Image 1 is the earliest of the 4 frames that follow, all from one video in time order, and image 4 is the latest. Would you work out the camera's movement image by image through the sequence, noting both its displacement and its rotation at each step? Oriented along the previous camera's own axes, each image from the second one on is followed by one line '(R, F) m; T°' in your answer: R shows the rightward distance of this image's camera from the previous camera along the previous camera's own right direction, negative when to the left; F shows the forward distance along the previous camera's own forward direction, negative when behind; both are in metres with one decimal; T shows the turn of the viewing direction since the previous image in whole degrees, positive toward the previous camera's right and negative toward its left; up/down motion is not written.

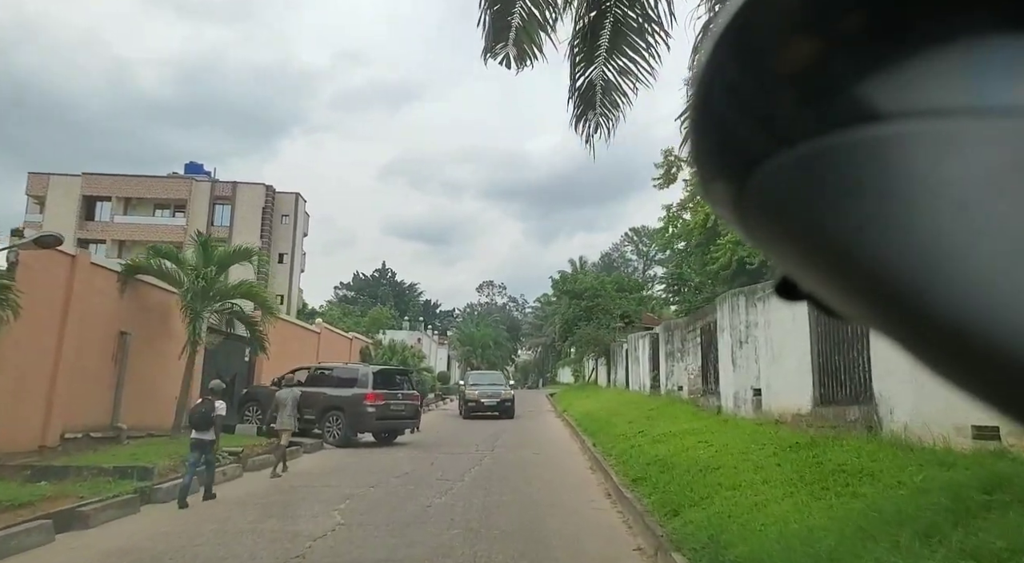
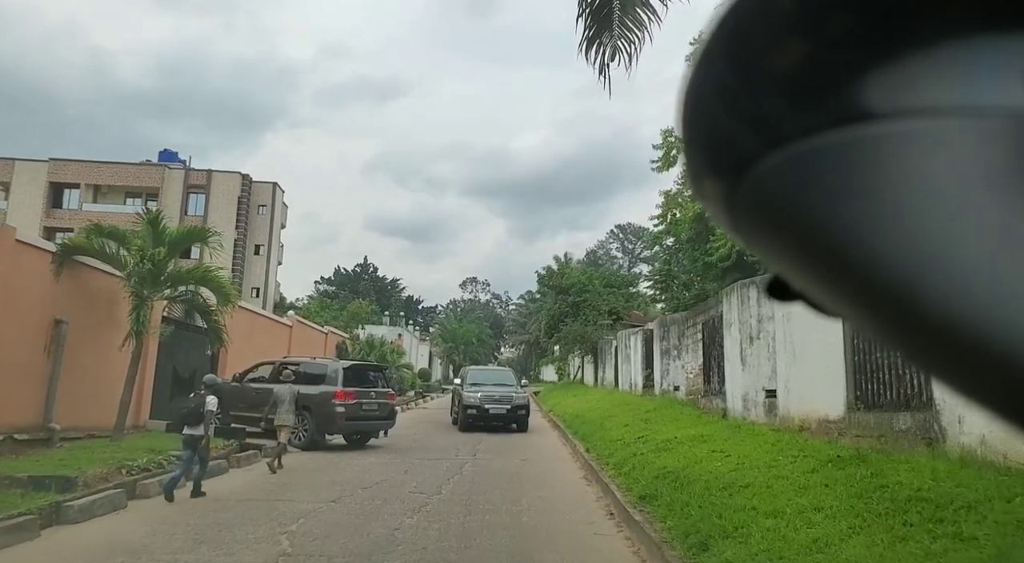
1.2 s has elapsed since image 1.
(0.0, +0.9) m; +1°
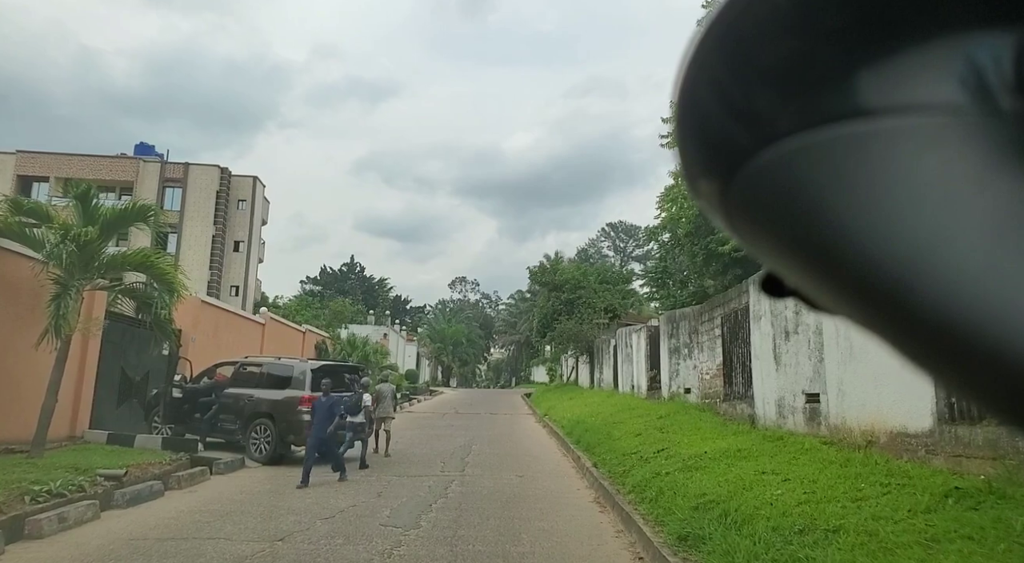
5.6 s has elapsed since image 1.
(-0.1, +1.1) m; +1°
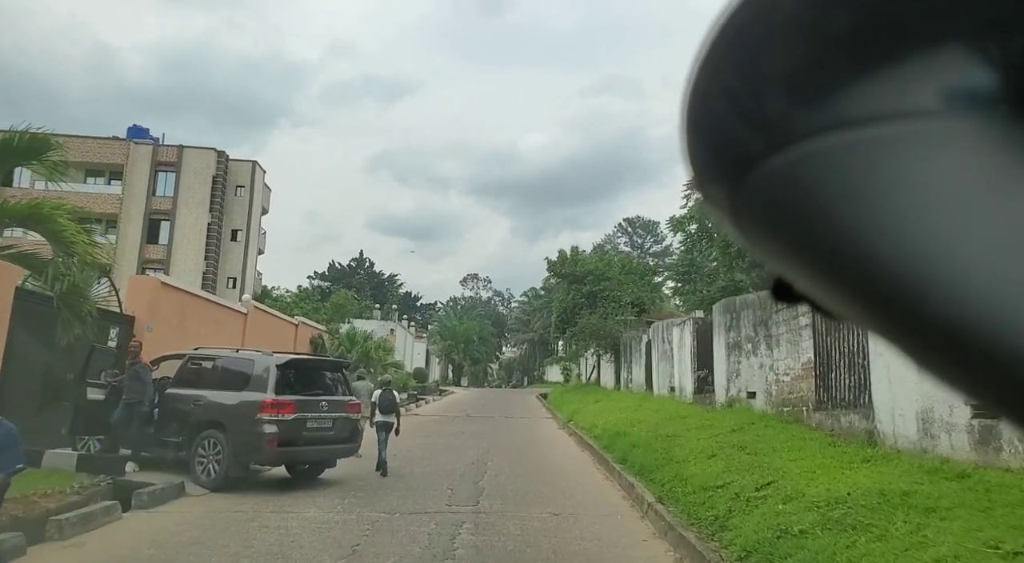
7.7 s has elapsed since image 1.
(-0.2, +1.9) m; -1°
